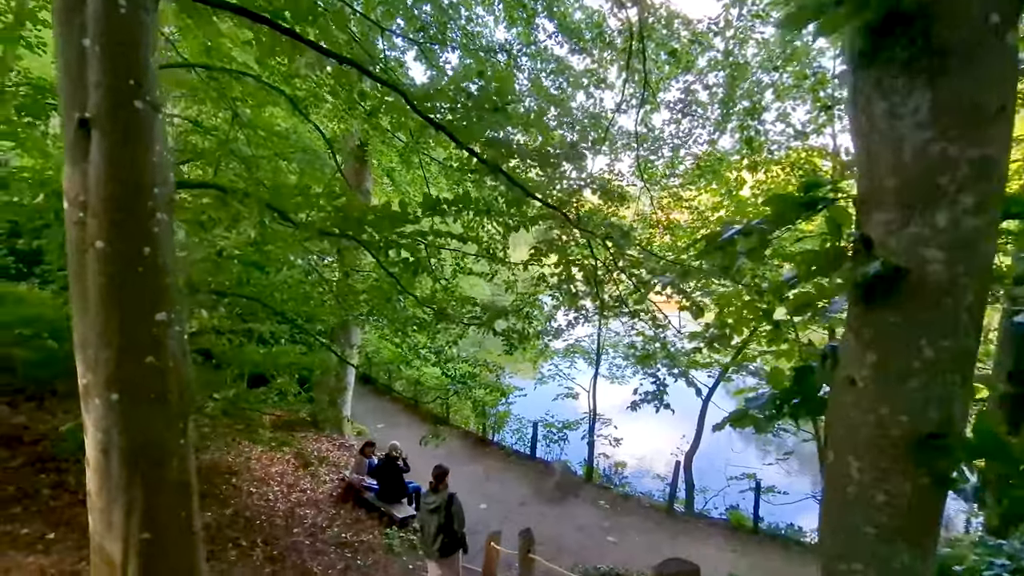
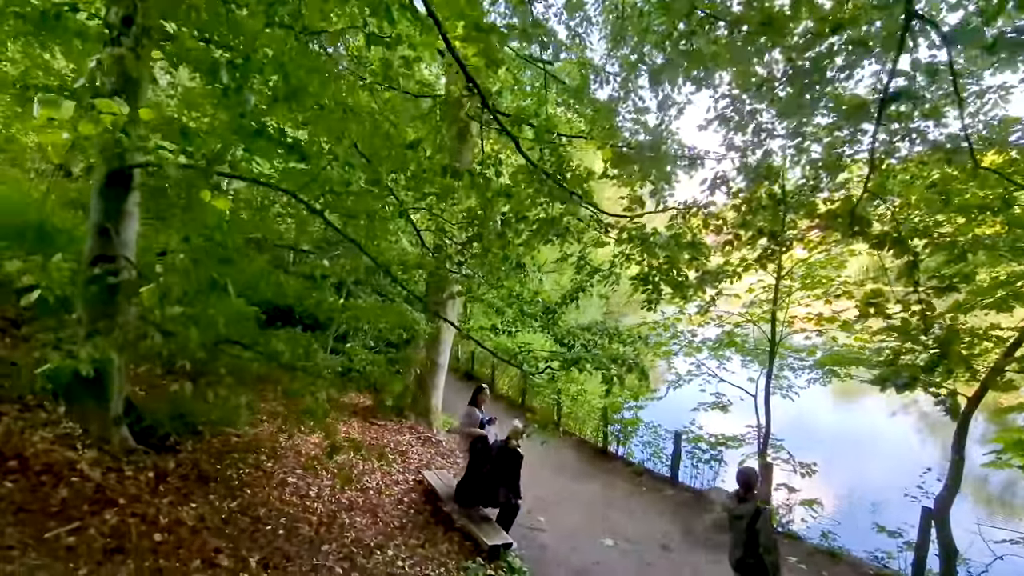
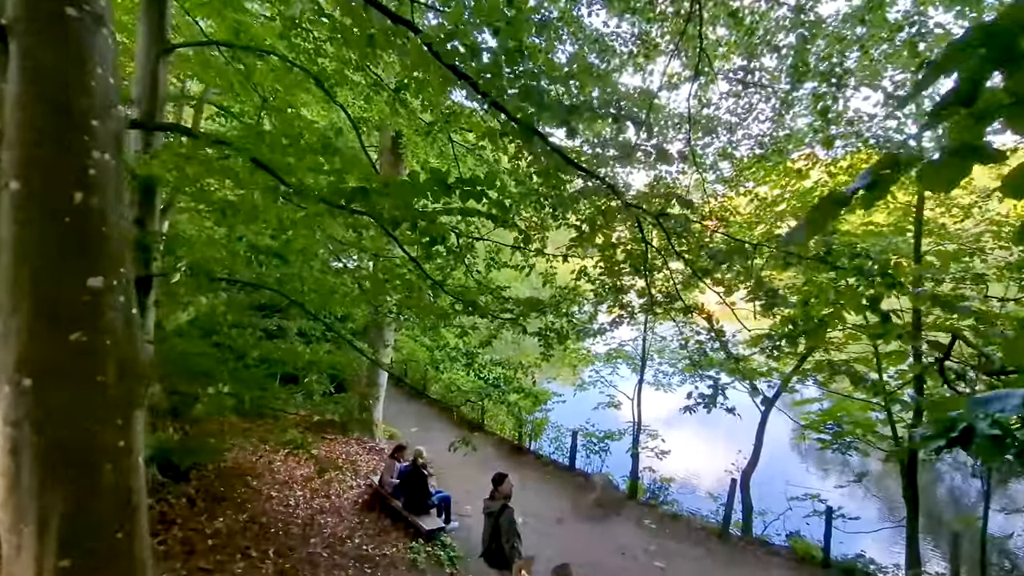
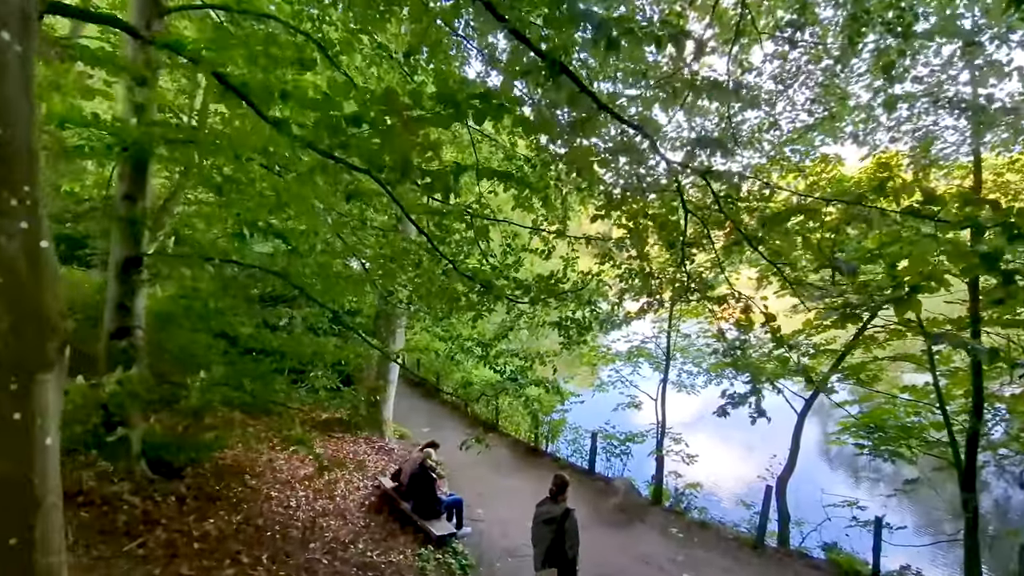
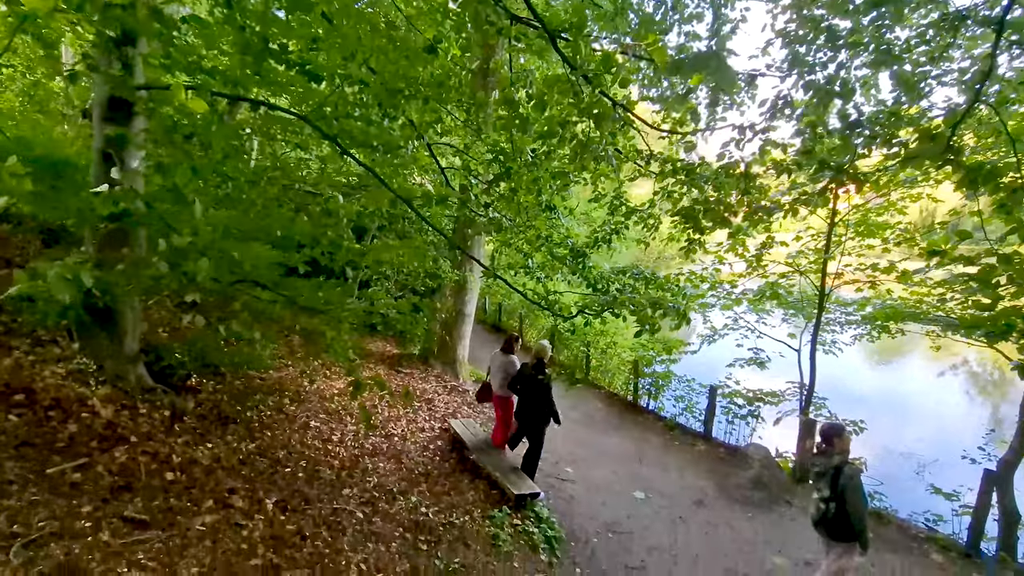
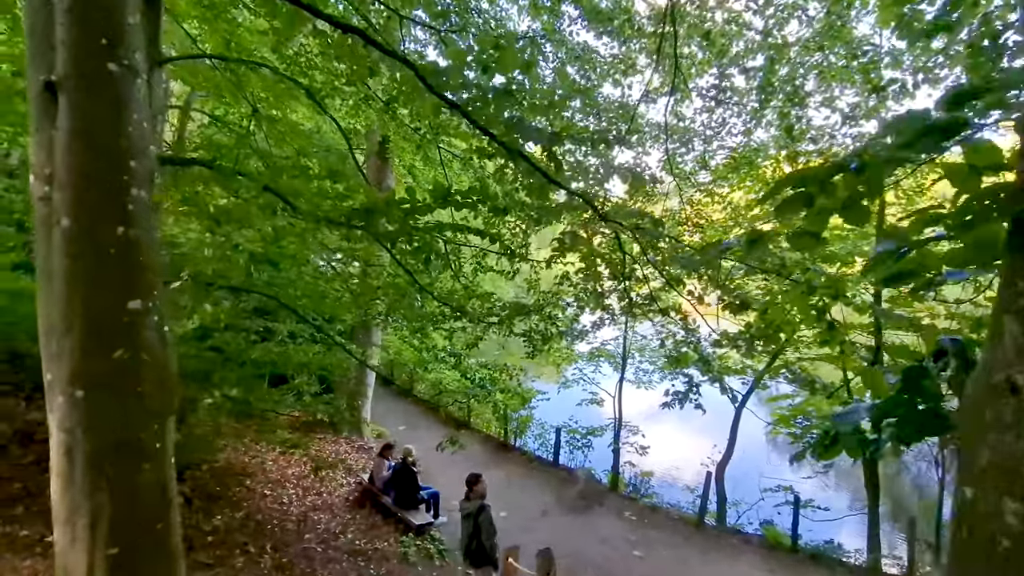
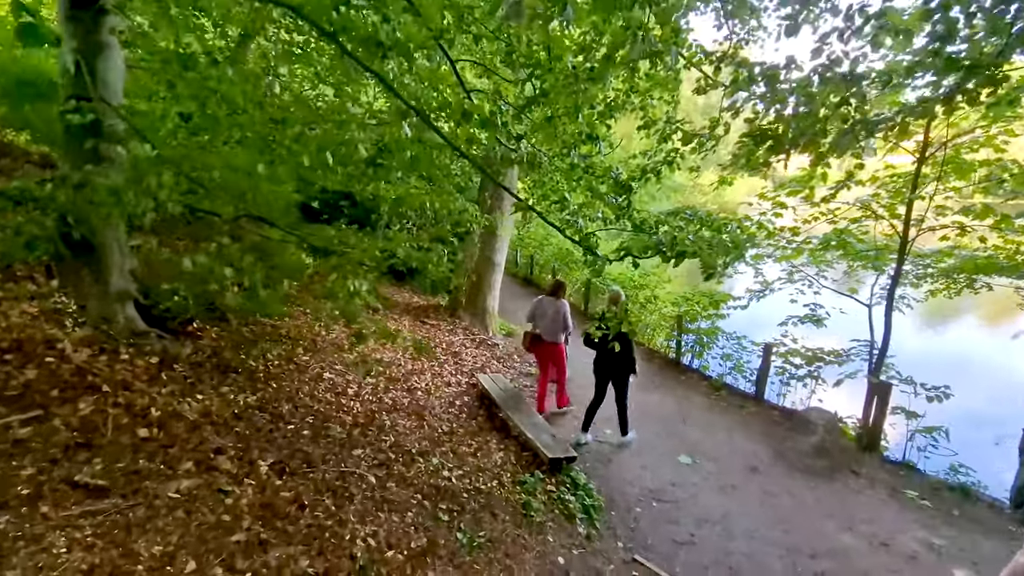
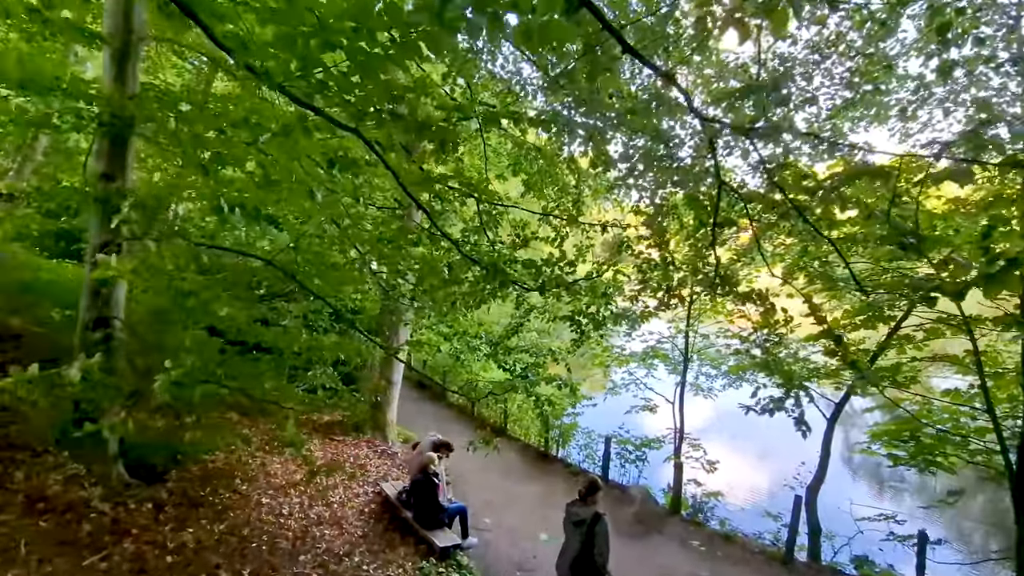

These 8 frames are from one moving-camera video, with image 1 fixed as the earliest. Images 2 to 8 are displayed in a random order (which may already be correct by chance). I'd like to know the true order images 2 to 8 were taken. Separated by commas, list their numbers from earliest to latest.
6, 3, 4, 8, 2, 5, 7
